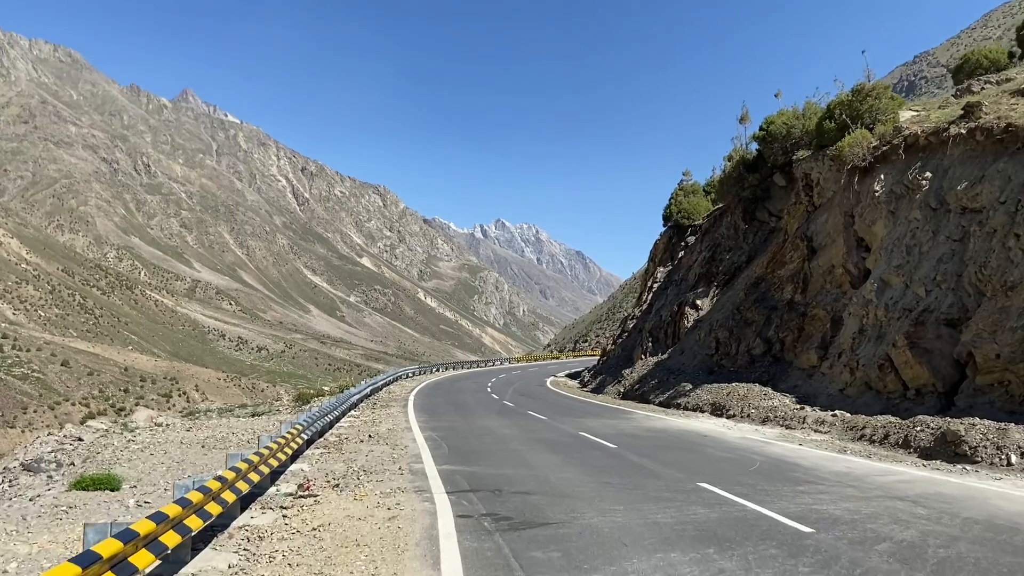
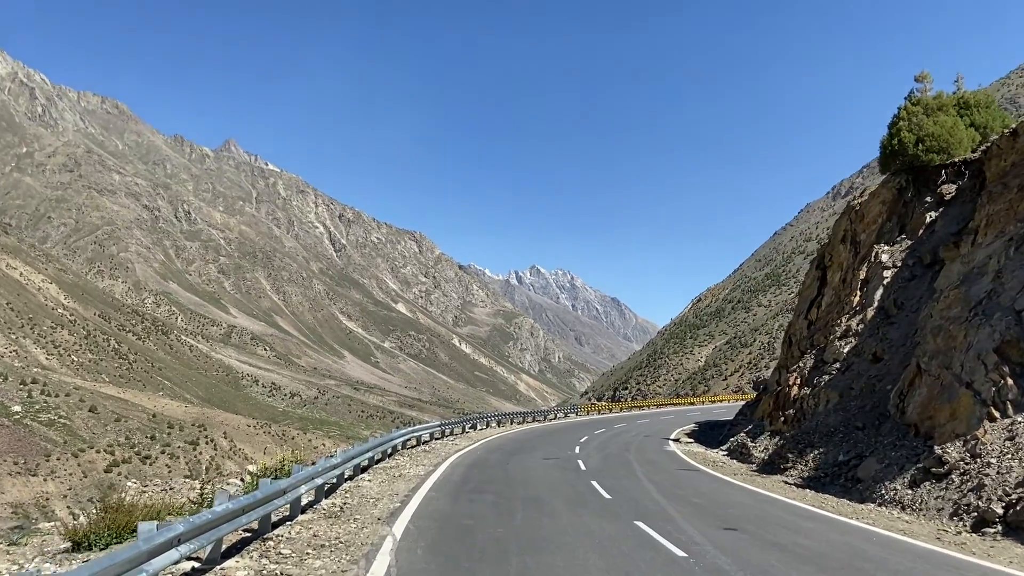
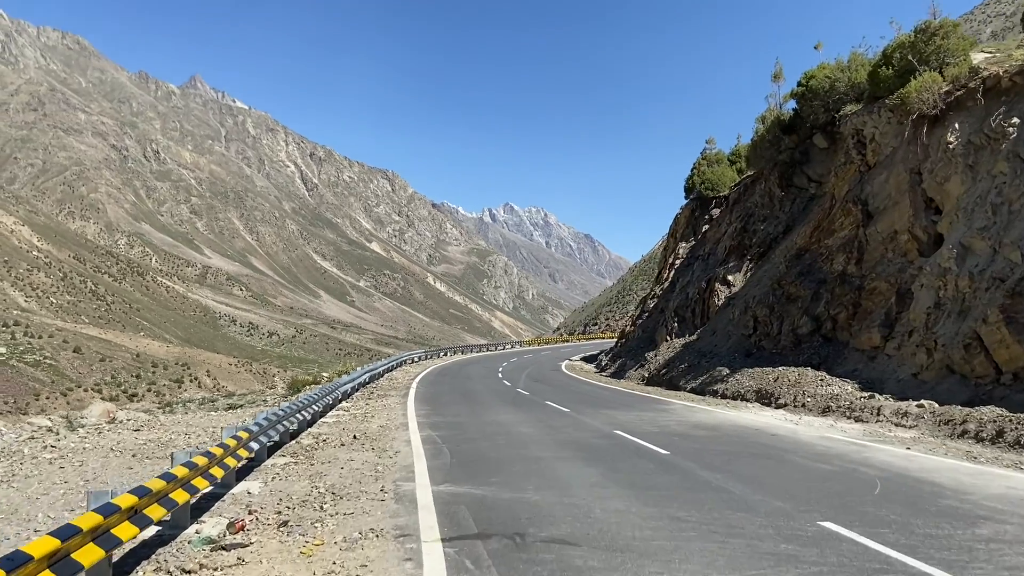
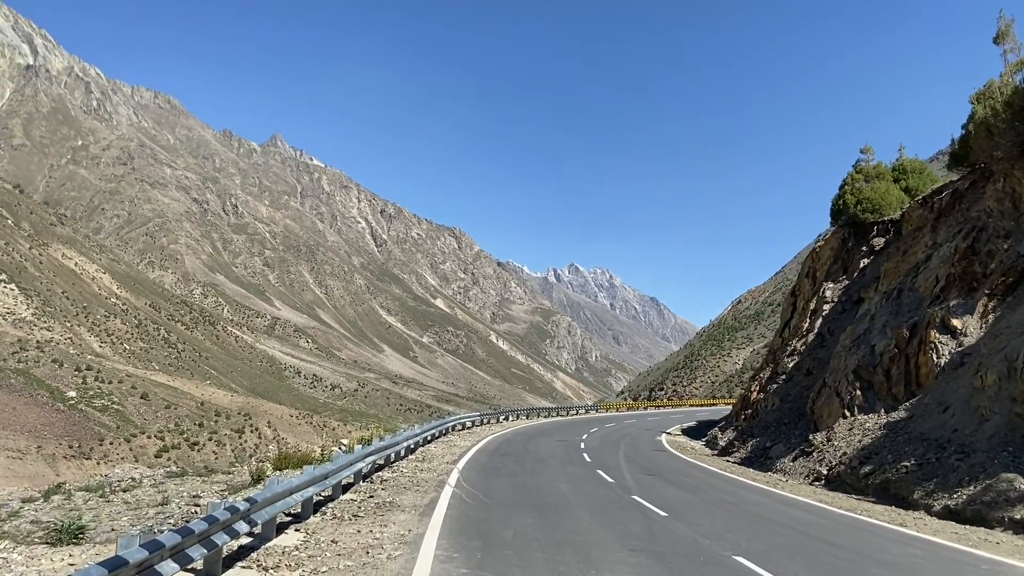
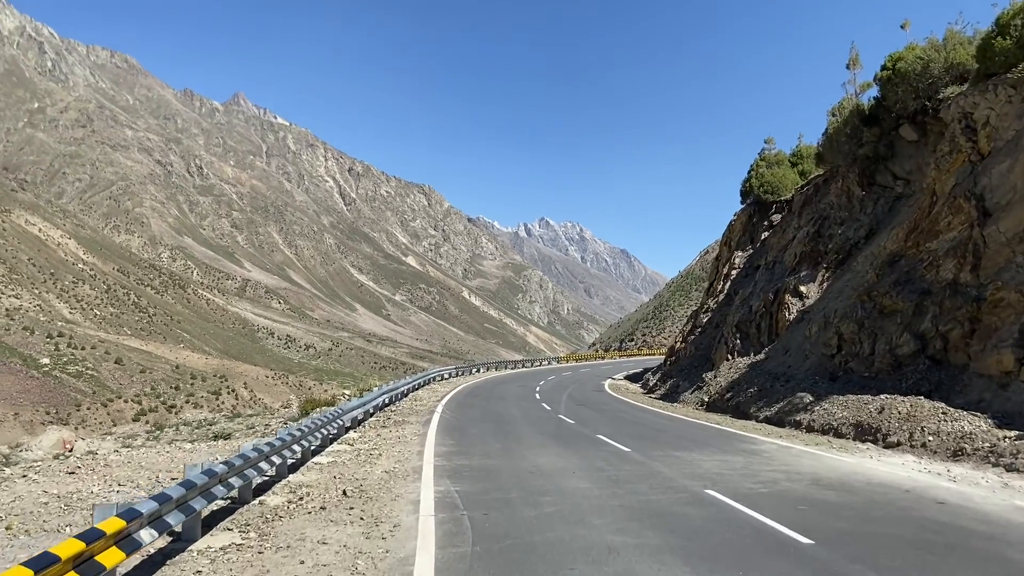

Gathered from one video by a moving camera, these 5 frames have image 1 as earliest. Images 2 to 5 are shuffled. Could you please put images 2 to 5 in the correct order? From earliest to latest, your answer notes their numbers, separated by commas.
3, 5, 4, 2
